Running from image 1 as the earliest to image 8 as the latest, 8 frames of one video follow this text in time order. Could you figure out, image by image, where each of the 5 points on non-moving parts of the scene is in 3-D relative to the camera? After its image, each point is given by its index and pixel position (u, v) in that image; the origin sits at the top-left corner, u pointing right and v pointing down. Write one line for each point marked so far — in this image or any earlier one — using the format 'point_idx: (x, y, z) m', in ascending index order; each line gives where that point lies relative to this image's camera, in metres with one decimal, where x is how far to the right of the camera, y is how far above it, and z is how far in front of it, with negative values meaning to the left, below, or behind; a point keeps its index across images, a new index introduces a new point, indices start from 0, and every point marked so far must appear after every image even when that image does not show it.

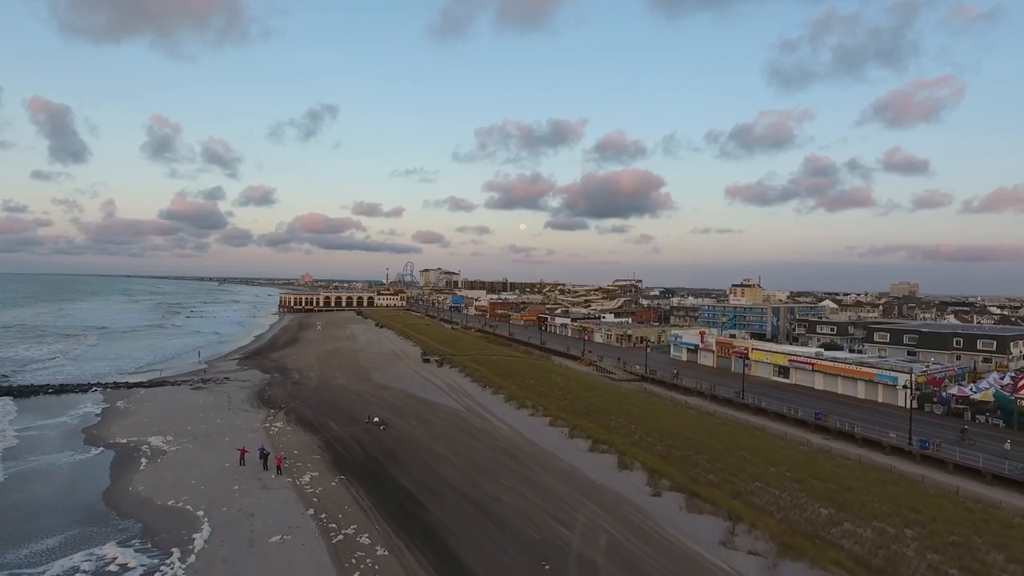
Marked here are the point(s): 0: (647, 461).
0: (+3.4, -4.3, +18.2) m
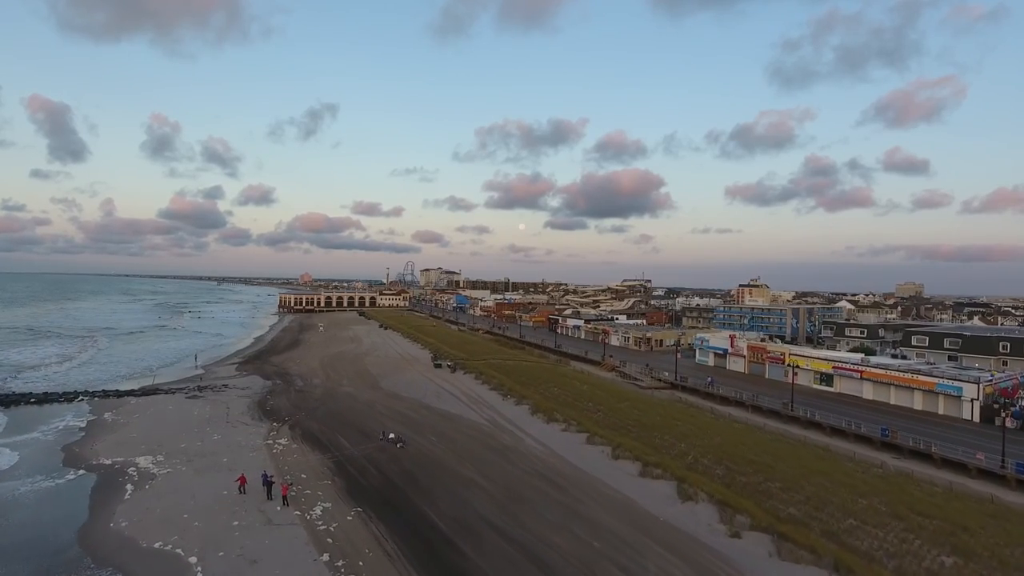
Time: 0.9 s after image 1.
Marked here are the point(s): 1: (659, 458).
0: (+4.3, -4.3, +15.7) m
1: (+3.7, -4.3, +18.3) m
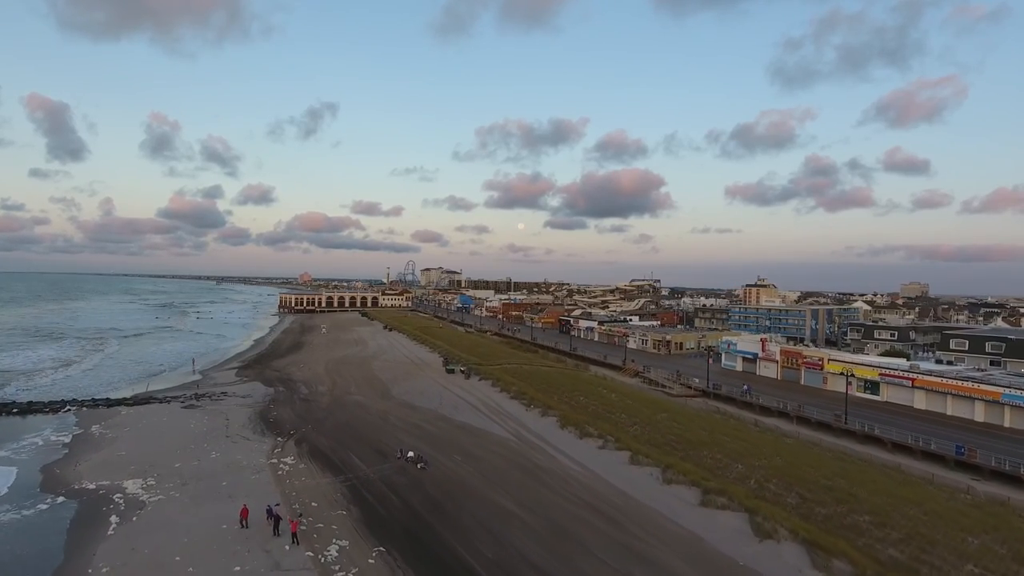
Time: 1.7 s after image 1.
0: (+5.2, -4.4, +13.5) m
1: (+4.6, -4.3, +16.1) m
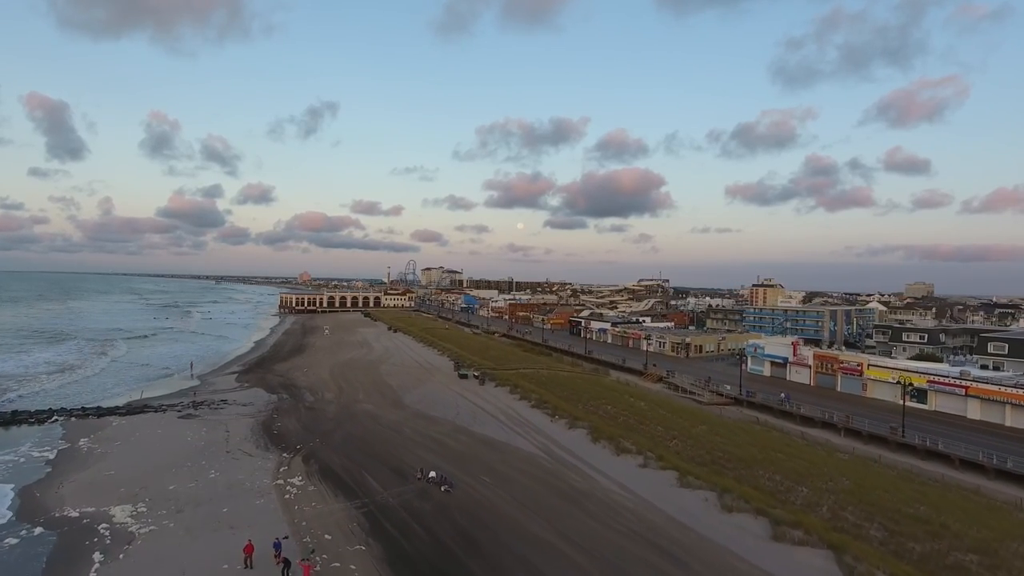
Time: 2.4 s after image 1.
0: (+6.0, -4.4, +11.5) m
1: (+5.4, -4.3, +14.1) m
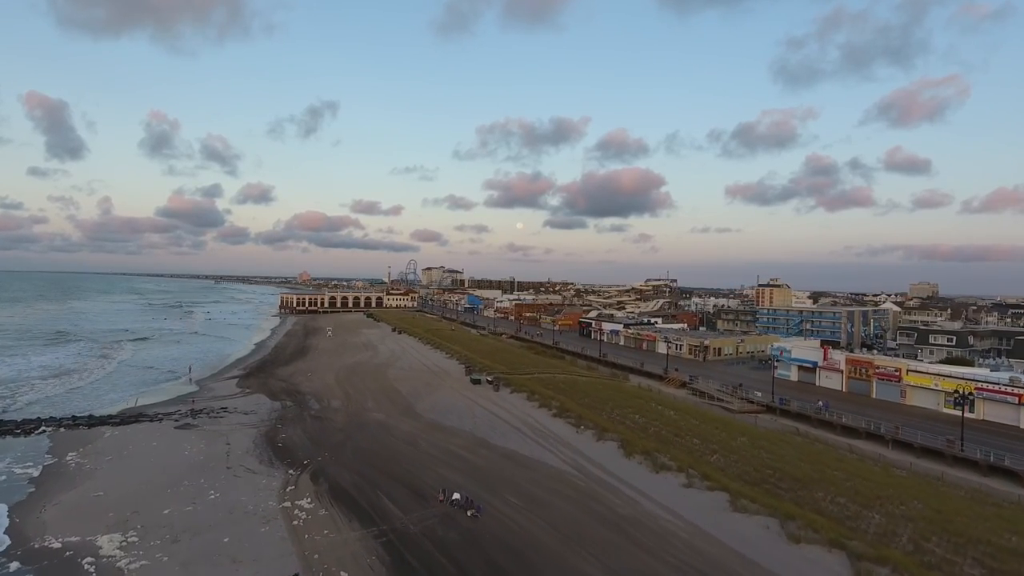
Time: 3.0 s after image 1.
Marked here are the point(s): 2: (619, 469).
0: (+6.7, -4.4, +9.8) m
1: (+6.0, -4.4, +12.5) m
2: (+2.6, -4.4, +18.1) m
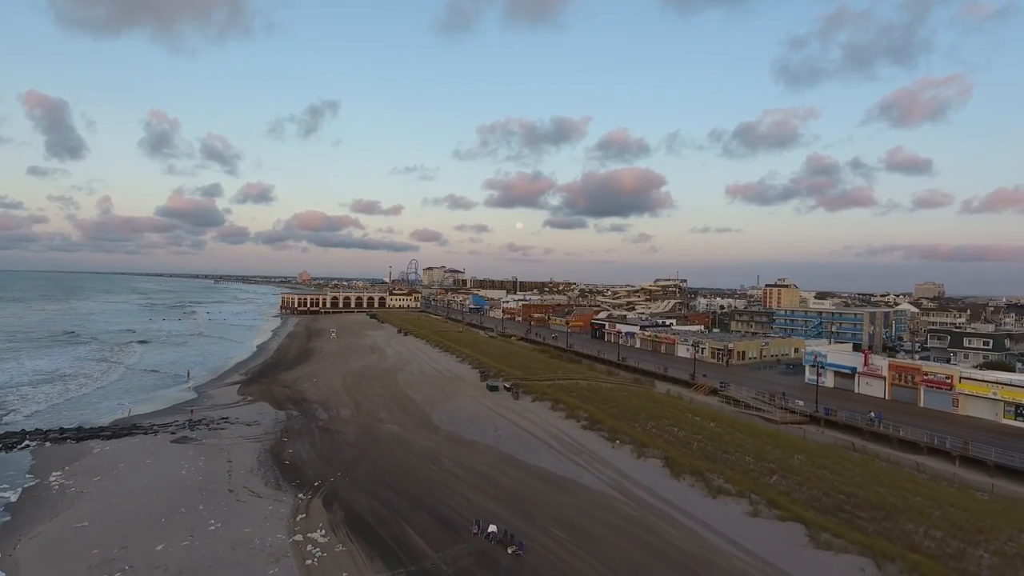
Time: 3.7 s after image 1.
0: (+7.5, -4.5, +7.8) m
1: (+6.9, -4.4, +10.5) m
2: (+3.4, -4.5, +16.1) m
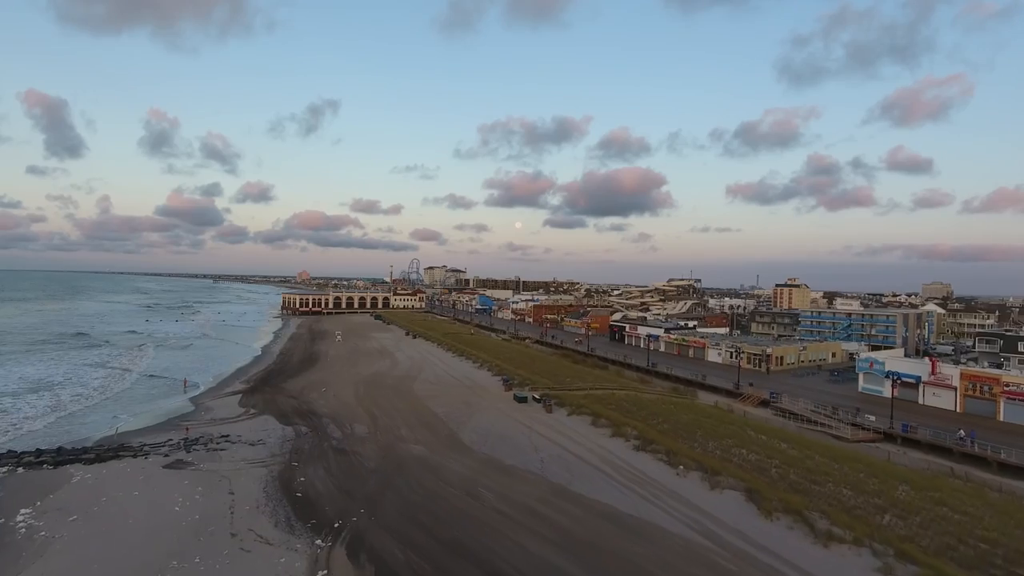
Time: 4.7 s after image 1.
0: (+8.6, -4.5, +5.0) m
1: (+8.0, -4.4, +7.6) m
2: (+4.6, -4.5, +13.3) m
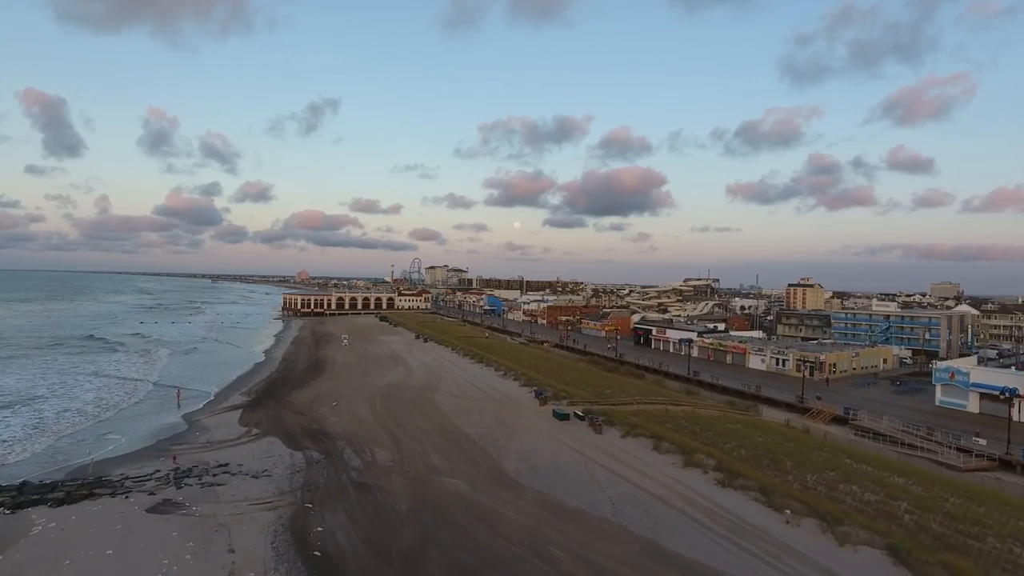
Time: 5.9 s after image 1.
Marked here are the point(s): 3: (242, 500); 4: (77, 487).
0: (+9.9, -4.6, +1.5) m
1: (+9.3, -4.5, +4.2) m
2: (+5.9, -4.5, +9.9) m
3: (-5.7, -4.5, +15.5) m
4: (-9.7, -4.4, +16.3) m
